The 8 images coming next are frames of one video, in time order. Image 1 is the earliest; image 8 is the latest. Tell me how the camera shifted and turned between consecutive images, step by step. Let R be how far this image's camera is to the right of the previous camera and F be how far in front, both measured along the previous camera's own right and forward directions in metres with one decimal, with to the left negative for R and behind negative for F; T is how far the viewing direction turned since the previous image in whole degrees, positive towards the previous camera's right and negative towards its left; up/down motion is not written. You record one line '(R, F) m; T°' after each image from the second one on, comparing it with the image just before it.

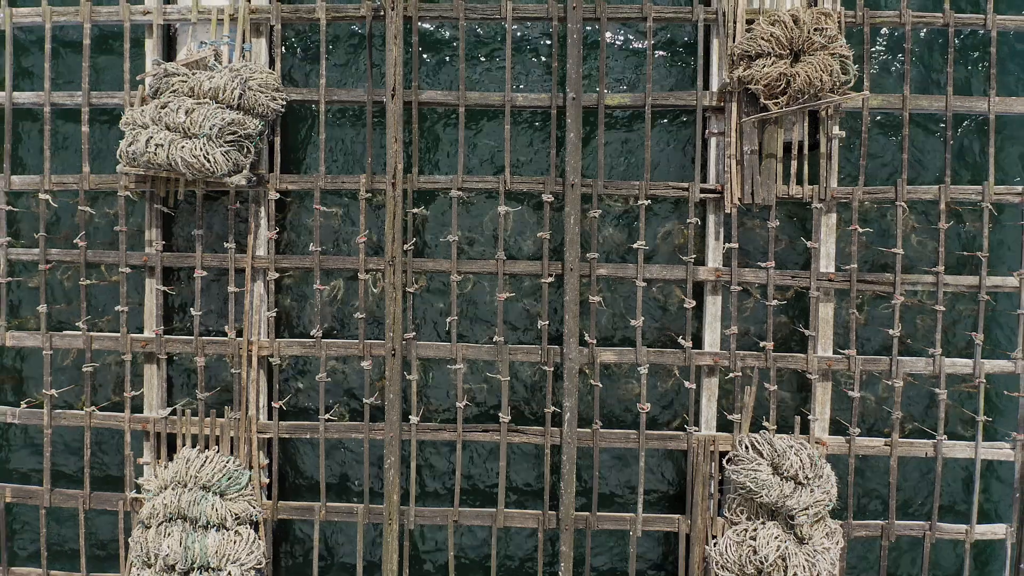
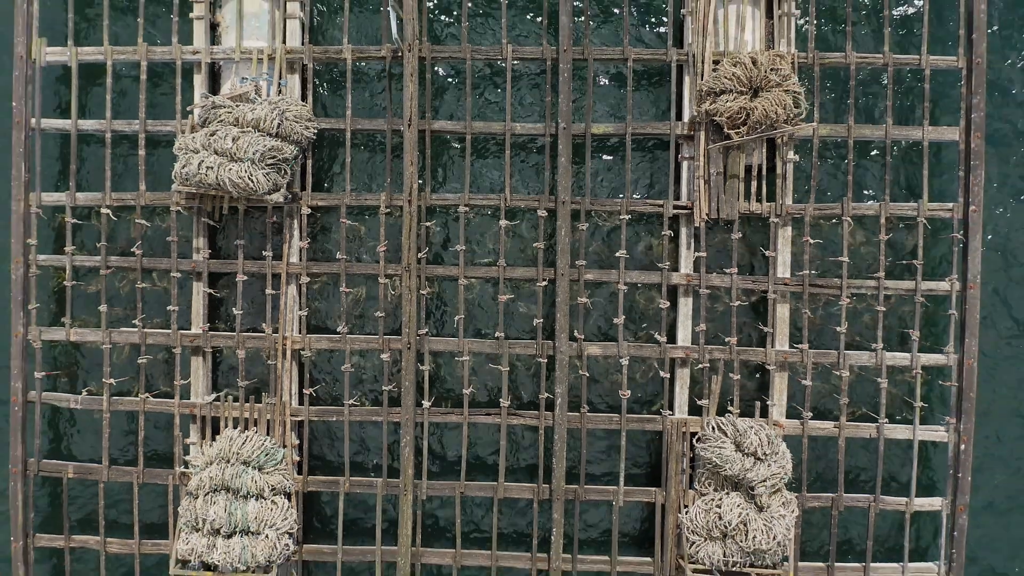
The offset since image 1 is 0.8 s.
(0.0, -1.1) m; 0°
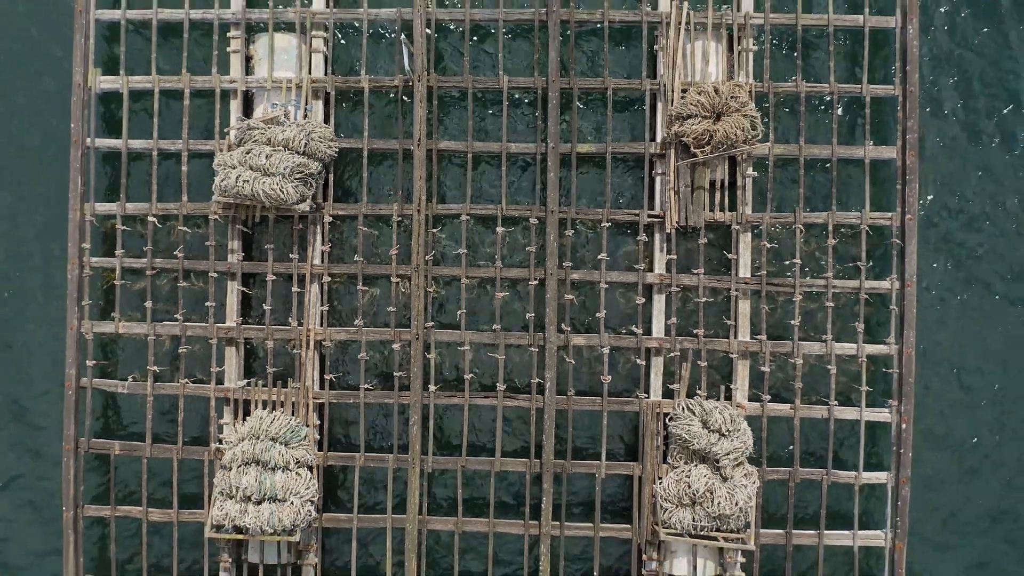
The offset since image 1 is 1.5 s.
(+0.1, -1.1) m; 0°
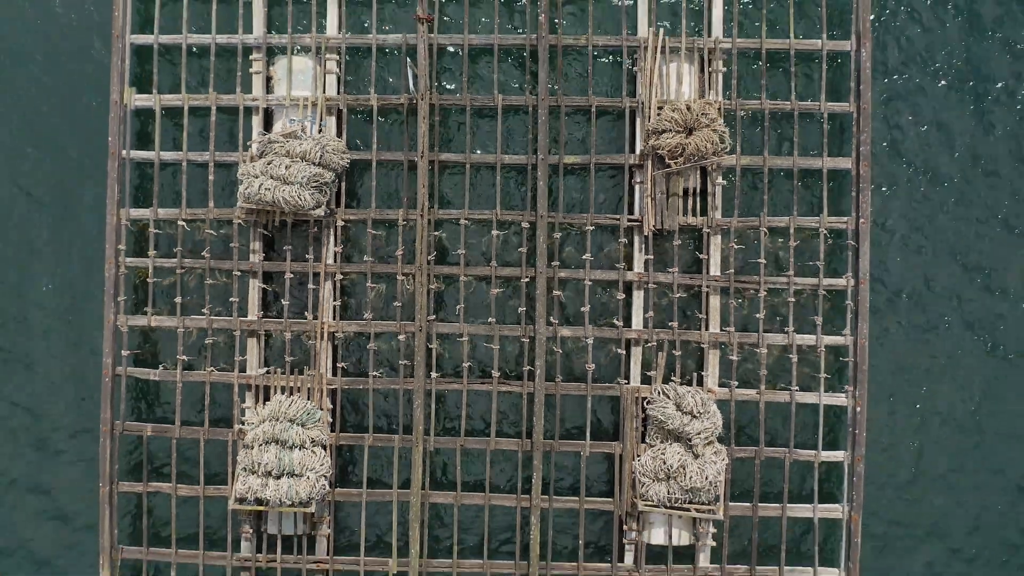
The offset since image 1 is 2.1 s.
(+0.1, -1.0) m; 0°
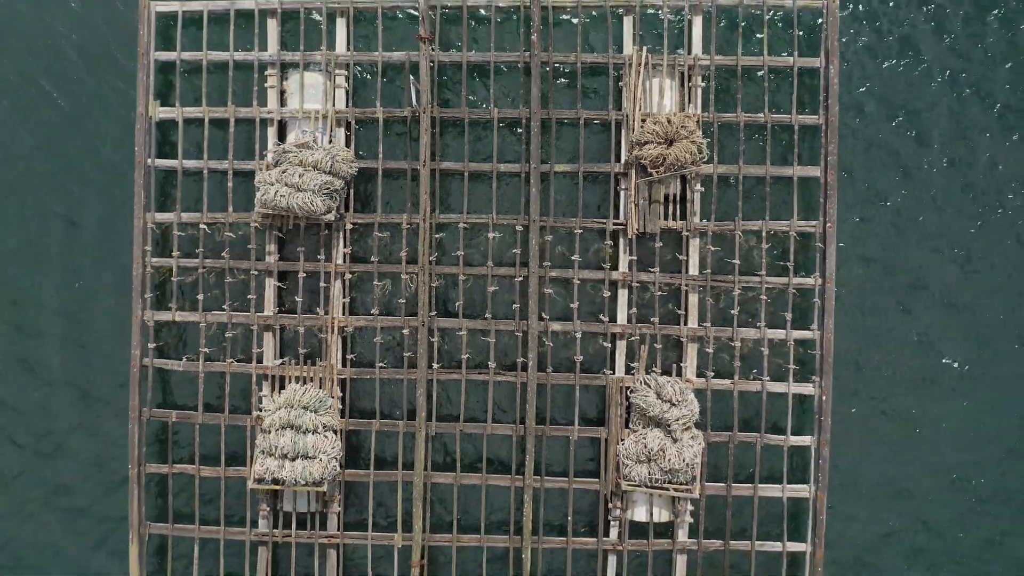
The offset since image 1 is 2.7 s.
(+0.1, -0.9) m; 0°
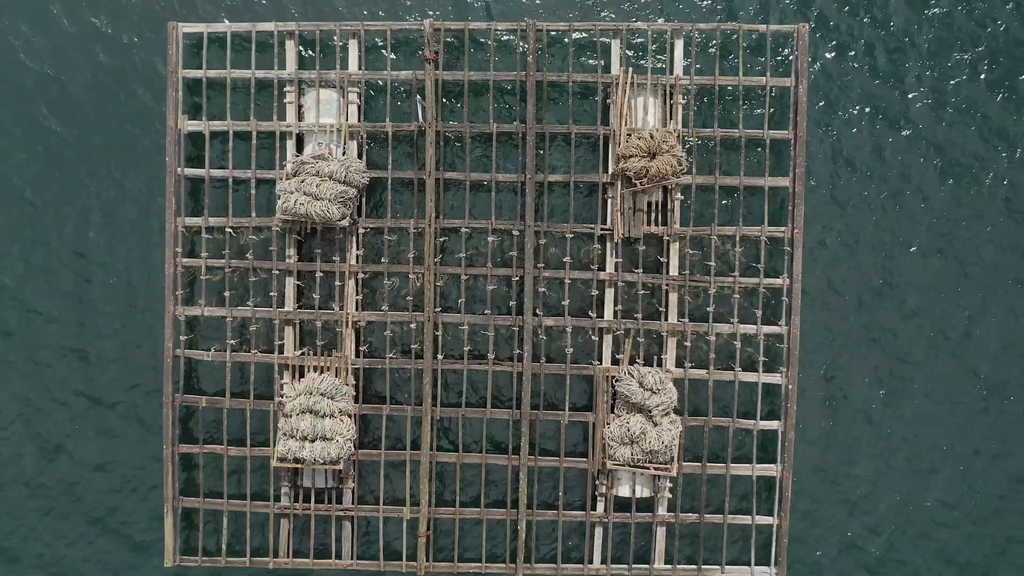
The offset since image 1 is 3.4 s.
(+0.1, -1.1) m; 0°
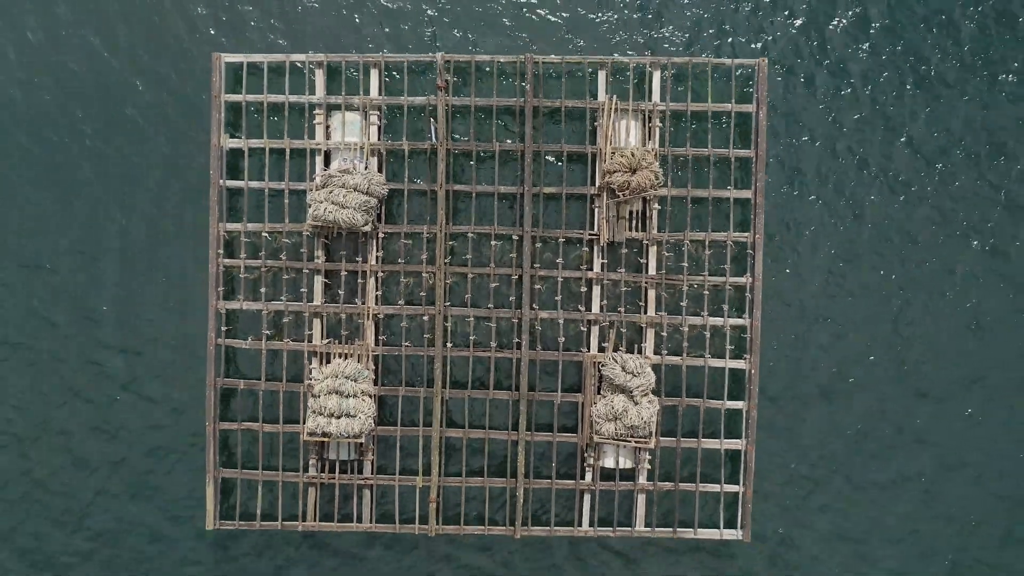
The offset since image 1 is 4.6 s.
(-0.1, -1.8) m; 0°
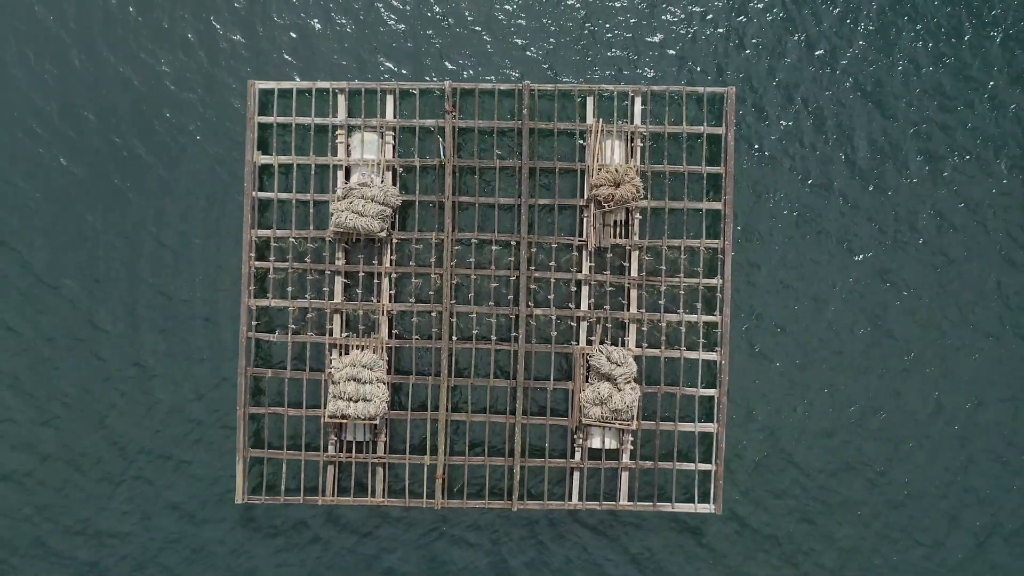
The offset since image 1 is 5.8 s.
(0.0, -1.8) m; 0°
